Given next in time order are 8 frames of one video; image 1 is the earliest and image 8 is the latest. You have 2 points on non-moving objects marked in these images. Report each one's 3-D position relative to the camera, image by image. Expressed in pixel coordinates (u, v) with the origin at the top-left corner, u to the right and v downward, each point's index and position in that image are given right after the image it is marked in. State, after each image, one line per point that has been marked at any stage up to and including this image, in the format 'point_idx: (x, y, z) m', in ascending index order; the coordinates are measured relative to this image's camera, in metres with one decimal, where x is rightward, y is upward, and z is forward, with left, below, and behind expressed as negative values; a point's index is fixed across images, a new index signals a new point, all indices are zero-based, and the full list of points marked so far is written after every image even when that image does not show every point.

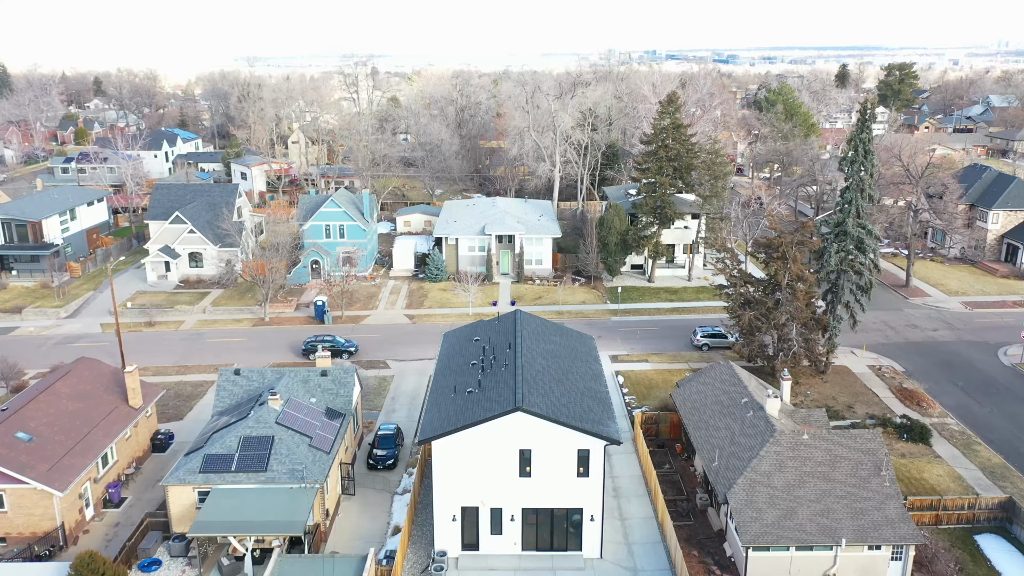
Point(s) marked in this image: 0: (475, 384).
0: (-0.8, -2.2, +18.8) m
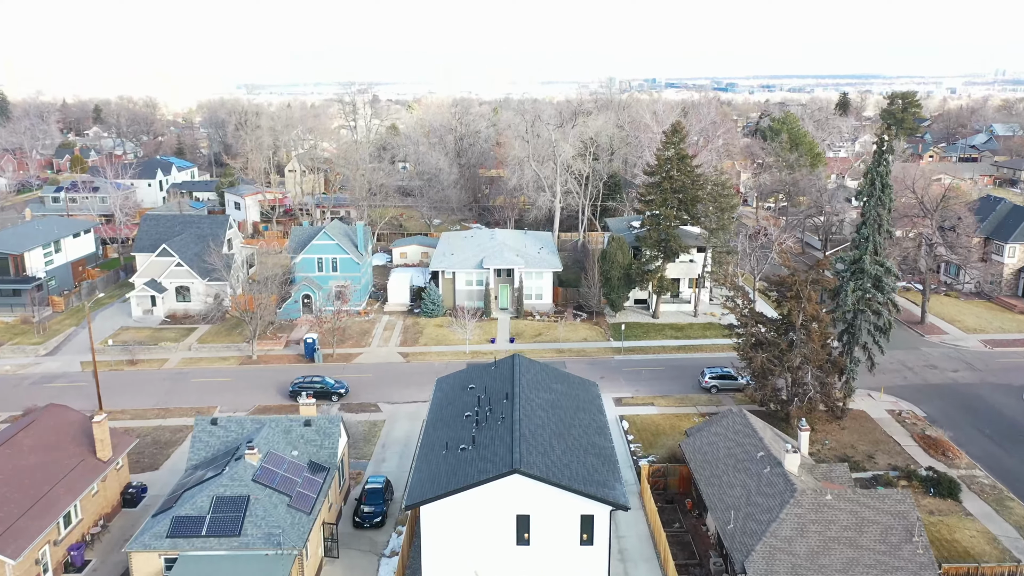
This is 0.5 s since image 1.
0: (-0.9, -3.2, +17.3) m
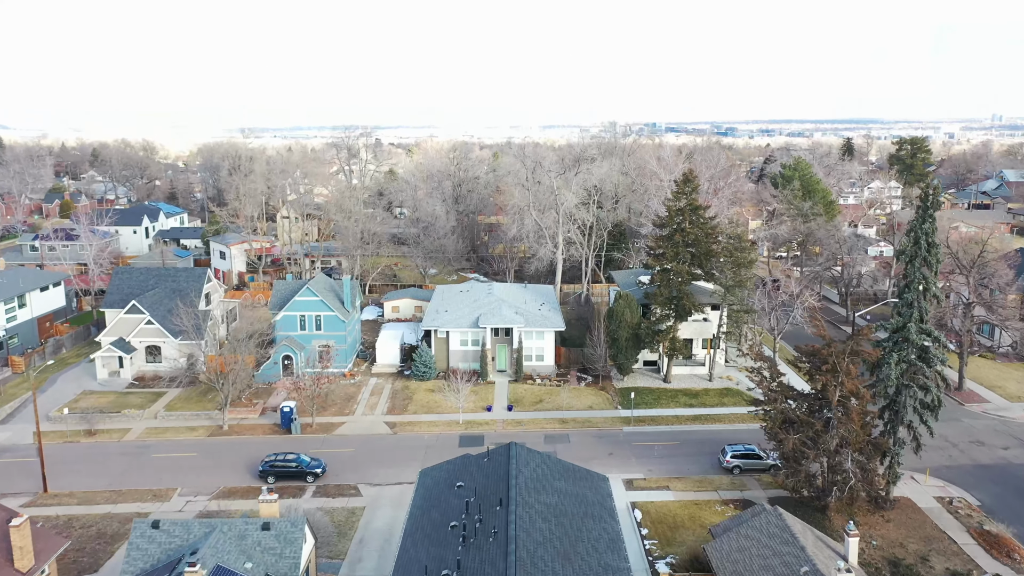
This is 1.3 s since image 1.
0: (-1.0, -4.6, +14.1) m
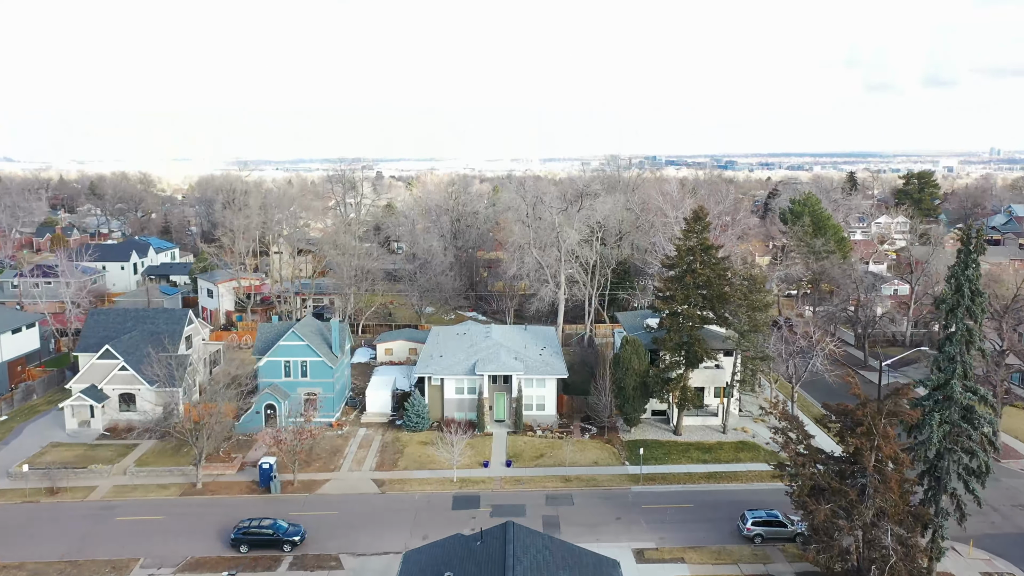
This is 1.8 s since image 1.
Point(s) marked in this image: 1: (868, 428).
0: (-1.1, -5.6, +11.7) m
1: (+8.3, -3.3, +19.5) m
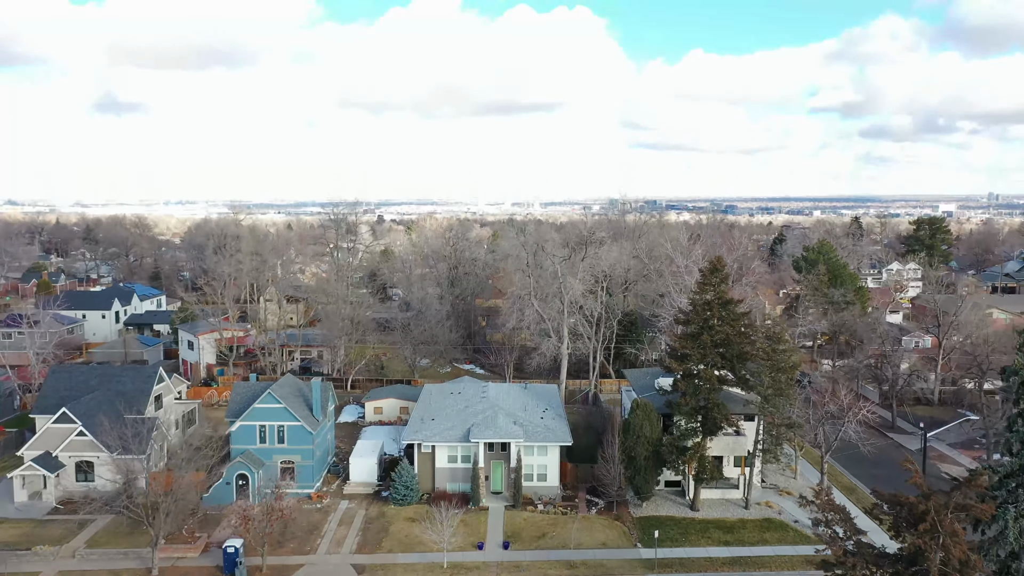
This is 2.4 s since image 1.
0: (-1.2, -6.5, +8.5) m
1: (+8.3, -4.6, +16.4) m
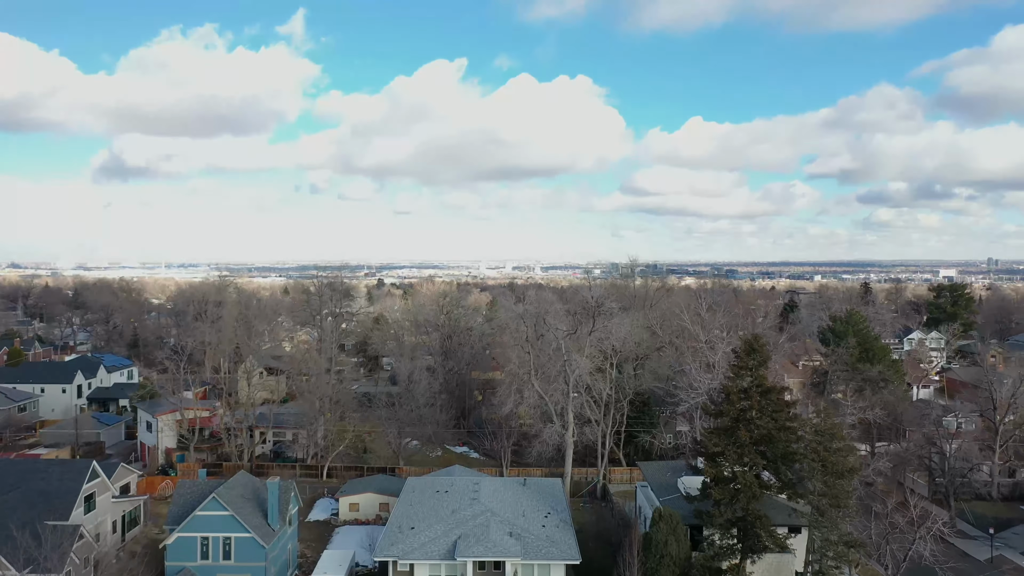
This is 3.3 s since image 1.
0: (-1.3, -7.3, +3.1) m
1: (+8.1, -6.1, +11.1) m
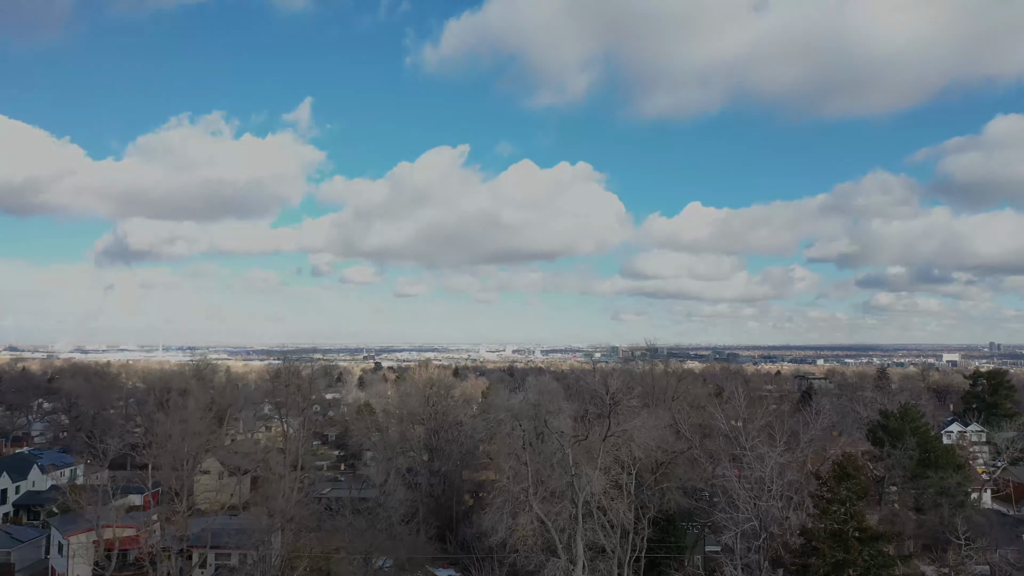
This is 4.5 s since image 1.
0: (-1.6, -7.2, -4.6) m
1: (+7.9, -6.8, +3.5) m
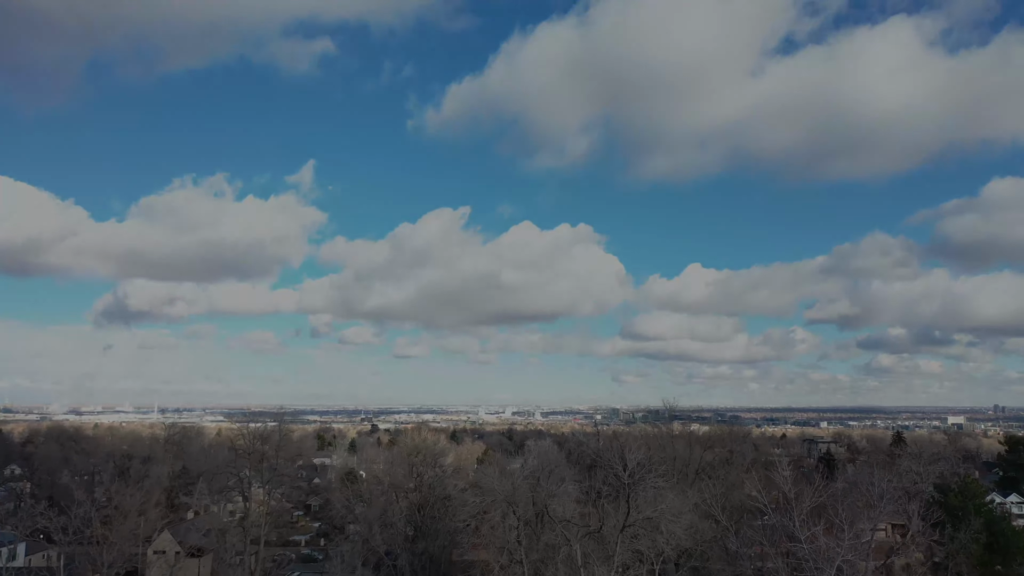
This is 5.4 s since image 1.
0: (-1.8, -6.1, -10.6) m
1: (+7.7, -6.2, -2.5) m
